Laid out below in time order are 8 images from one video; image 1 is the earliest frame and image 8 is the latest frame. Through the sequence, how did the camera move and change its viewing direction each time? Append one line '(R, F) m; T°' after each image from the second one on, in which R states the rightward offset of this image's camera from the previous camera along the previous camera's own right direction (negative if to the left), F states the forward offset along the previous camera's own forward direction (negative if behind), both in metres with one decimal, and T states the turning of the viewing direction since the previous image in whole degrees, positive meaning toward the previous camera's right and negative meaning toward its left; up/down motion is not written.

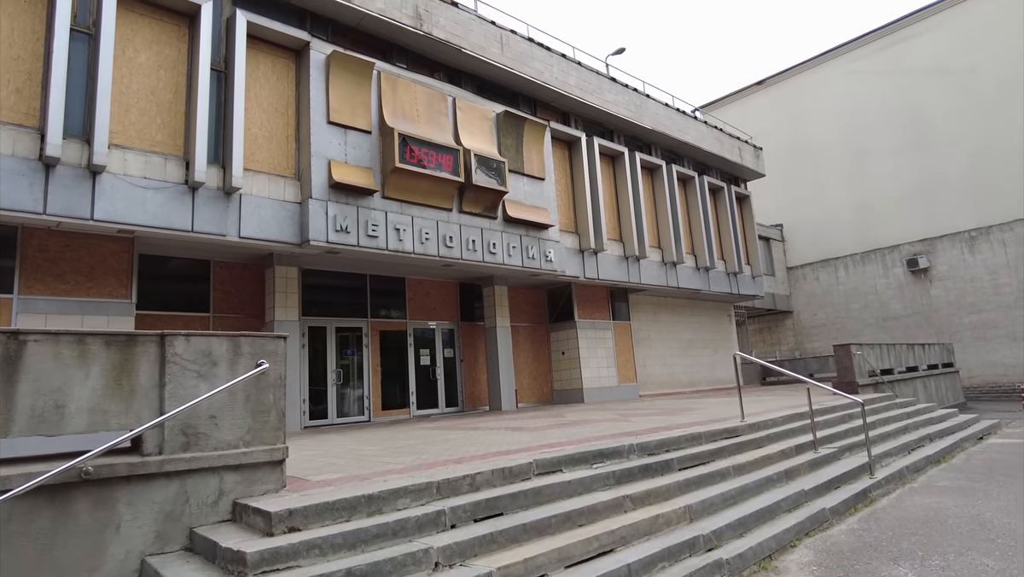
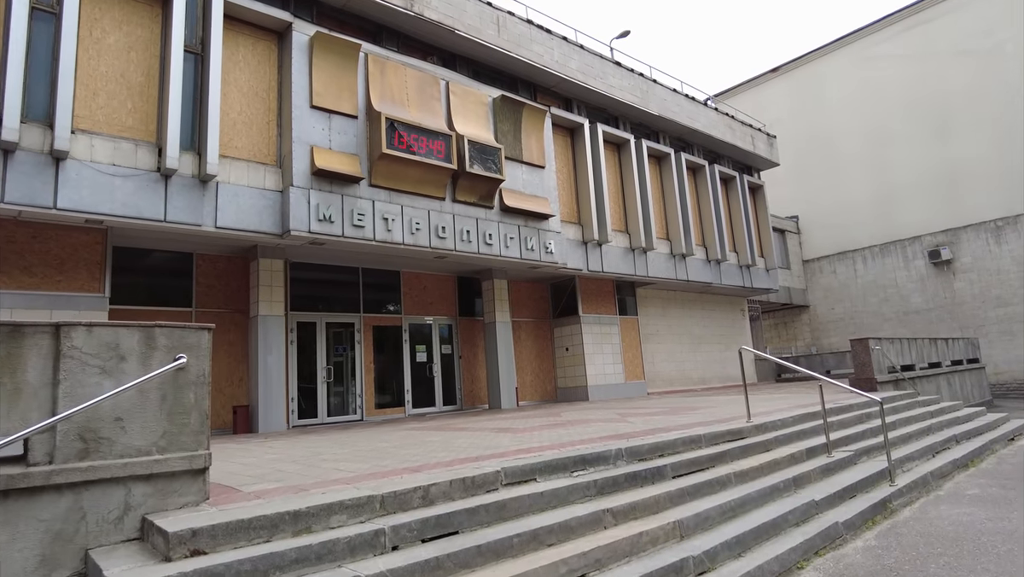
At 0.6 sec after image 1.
(+0.4, +0.7) m; -1°
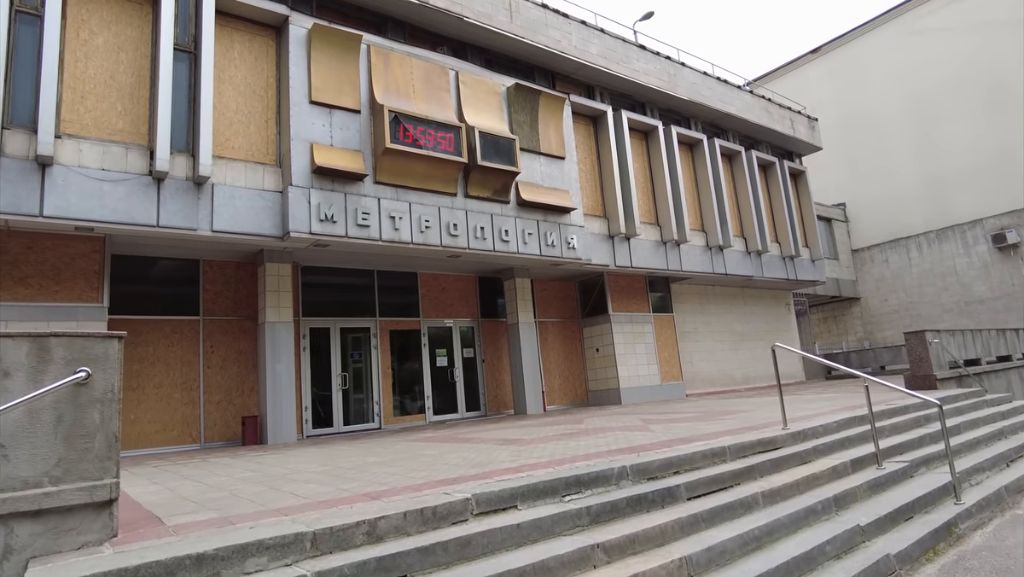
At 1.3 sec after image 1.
(+0.5, +0.8) m; -4°
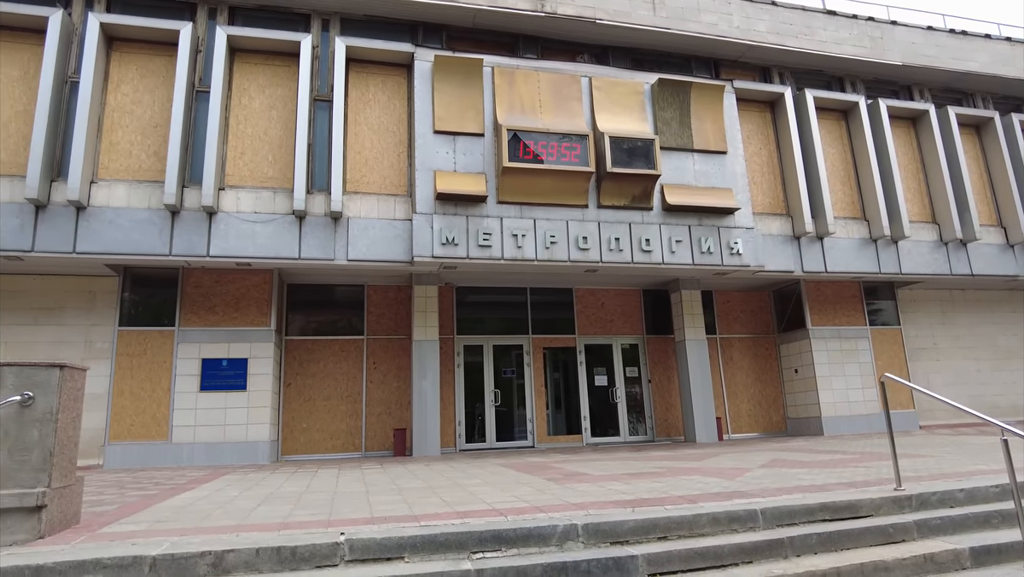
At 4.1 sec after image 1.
(+2.4, +1.1) m; -23°
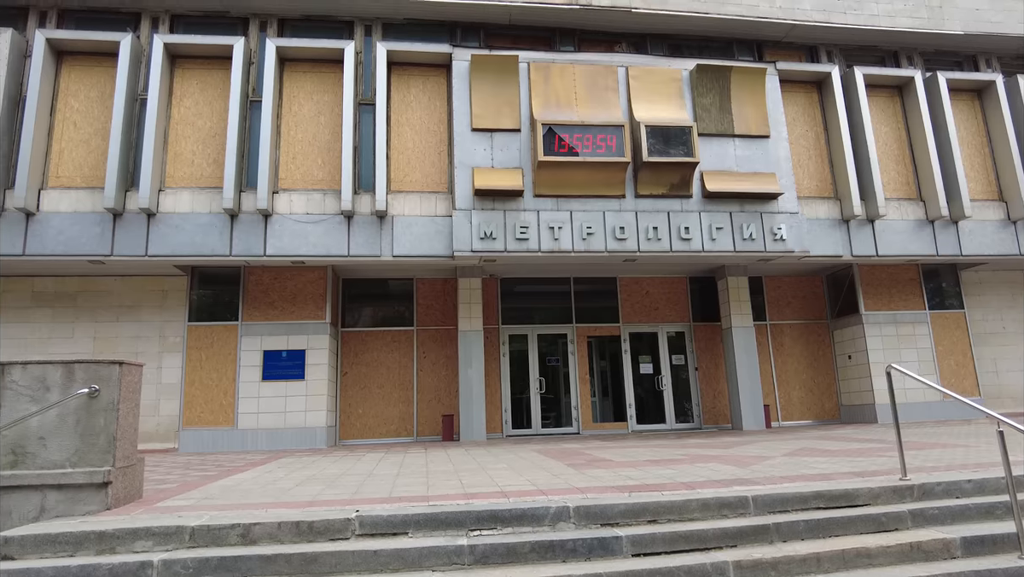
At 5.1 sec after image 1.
(+0.6, -0.3) m; -6°
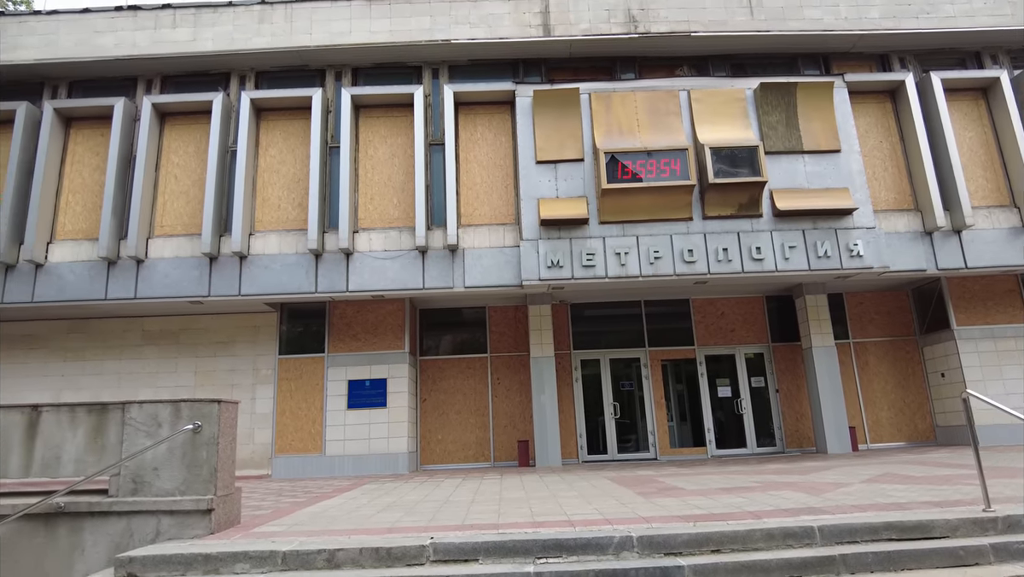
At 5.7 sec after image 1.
(+0.2, -0.3) m; -7°
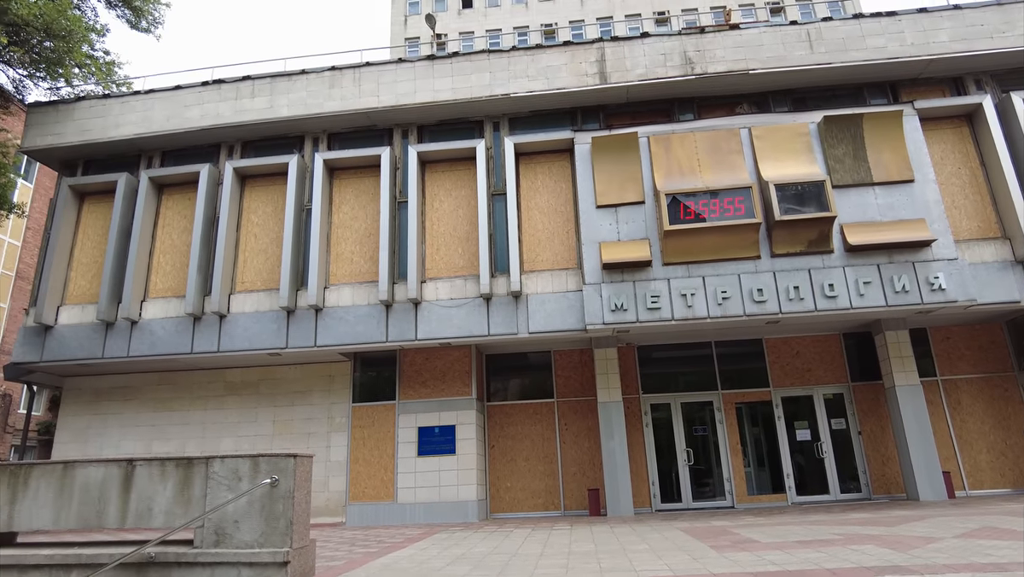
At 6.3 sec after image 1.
(+0.1, -0.1) m; -6°
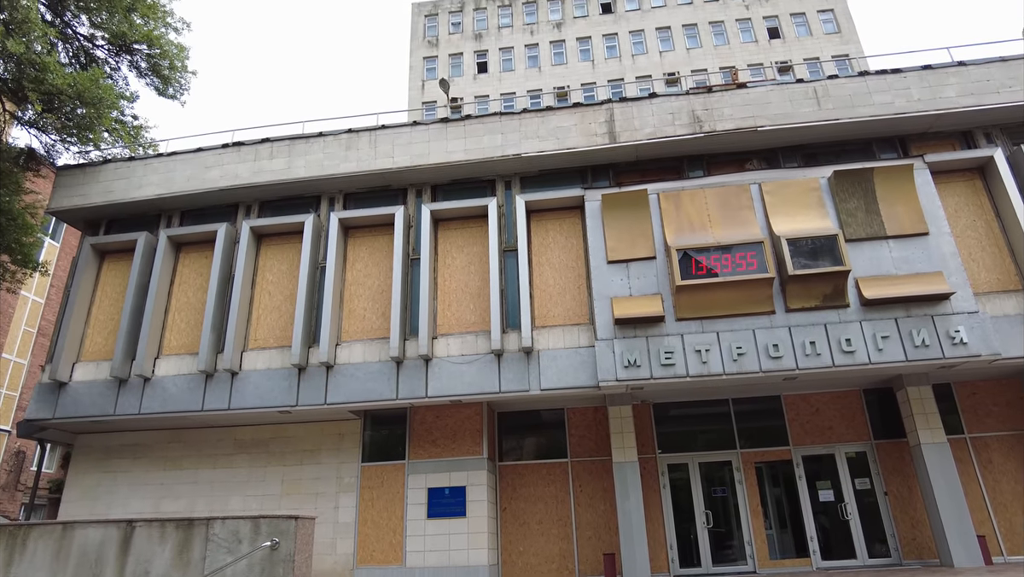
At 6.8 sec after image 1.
(+0.1, +0.1) m; -1°
